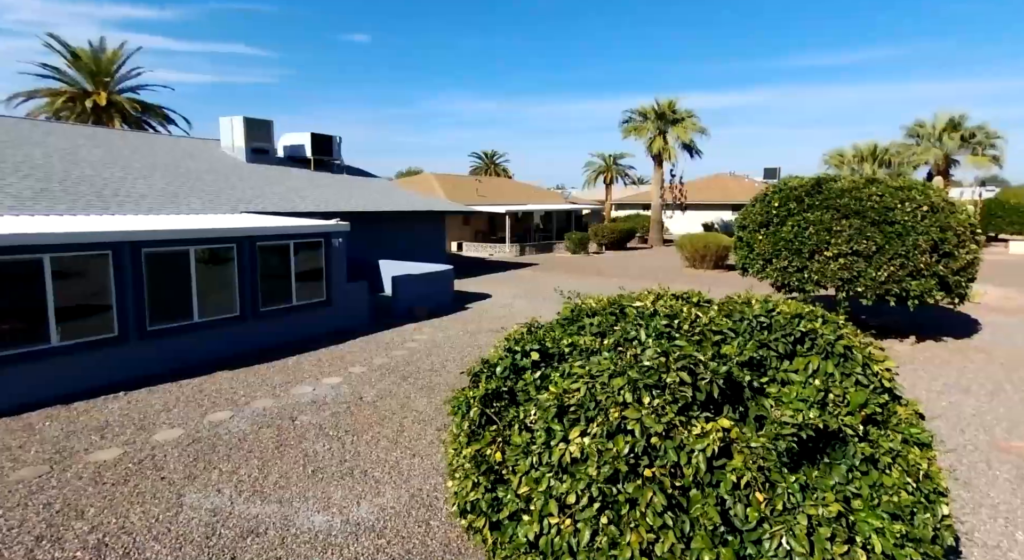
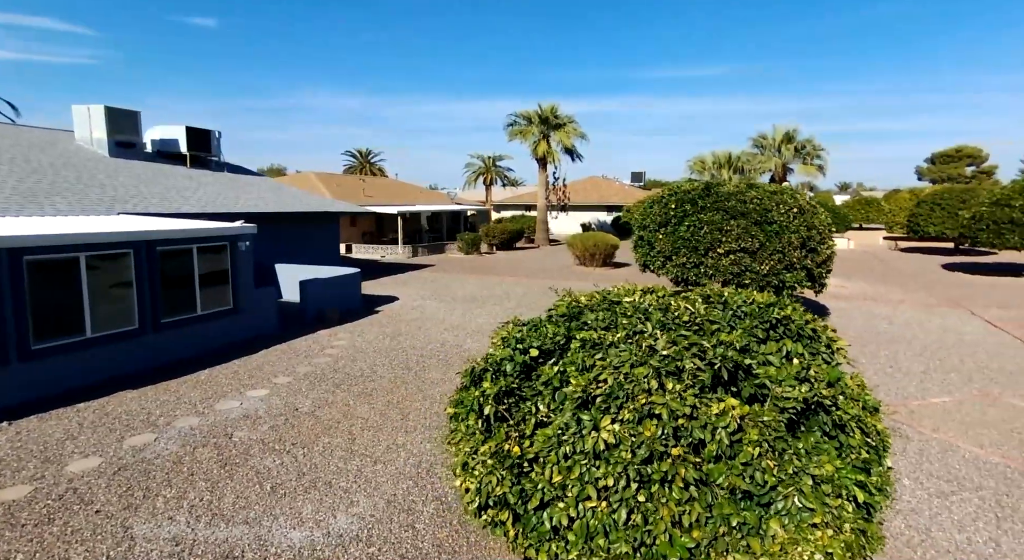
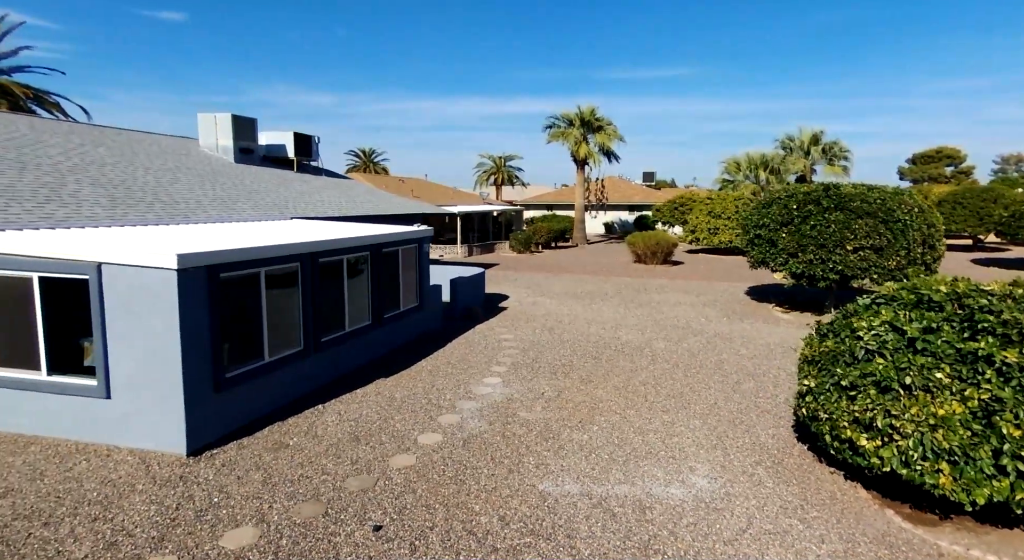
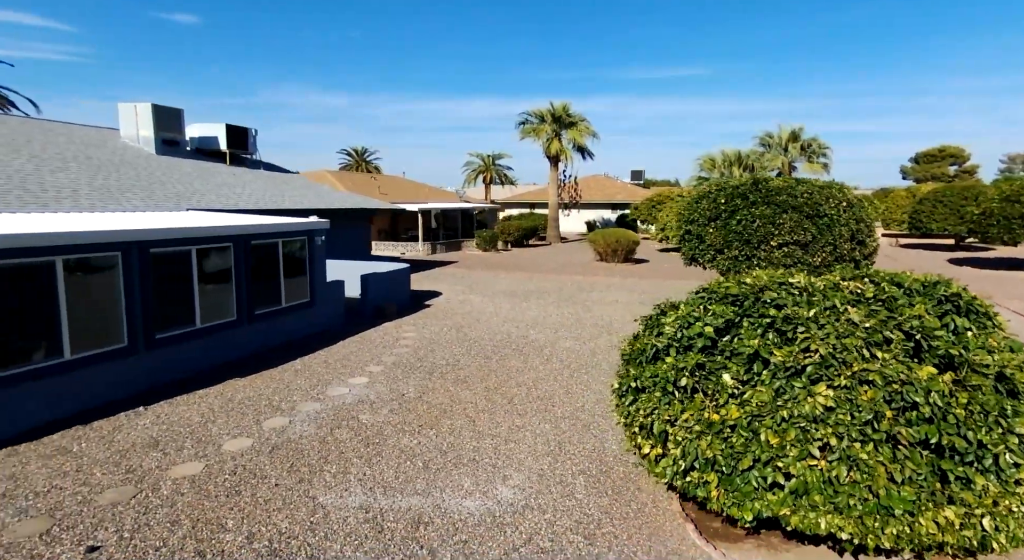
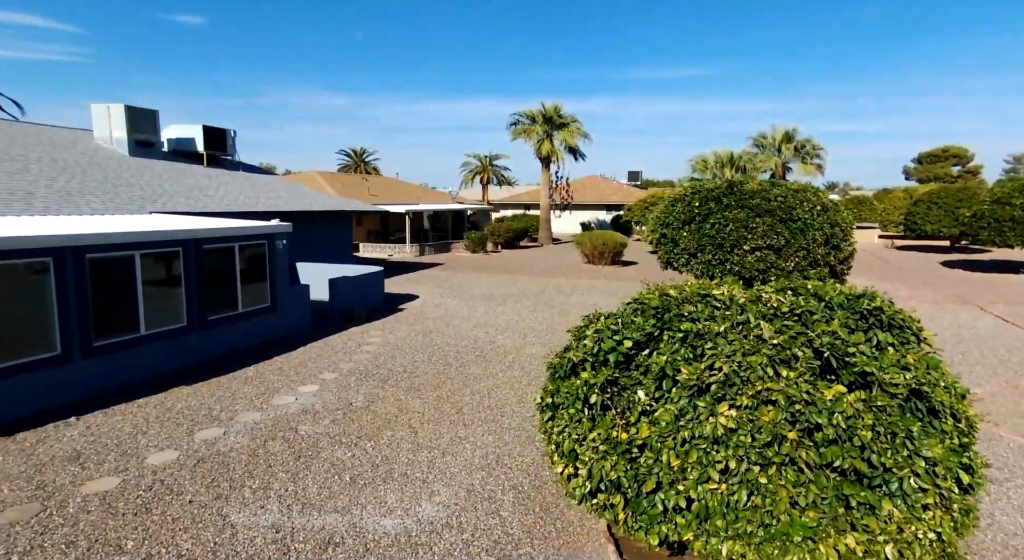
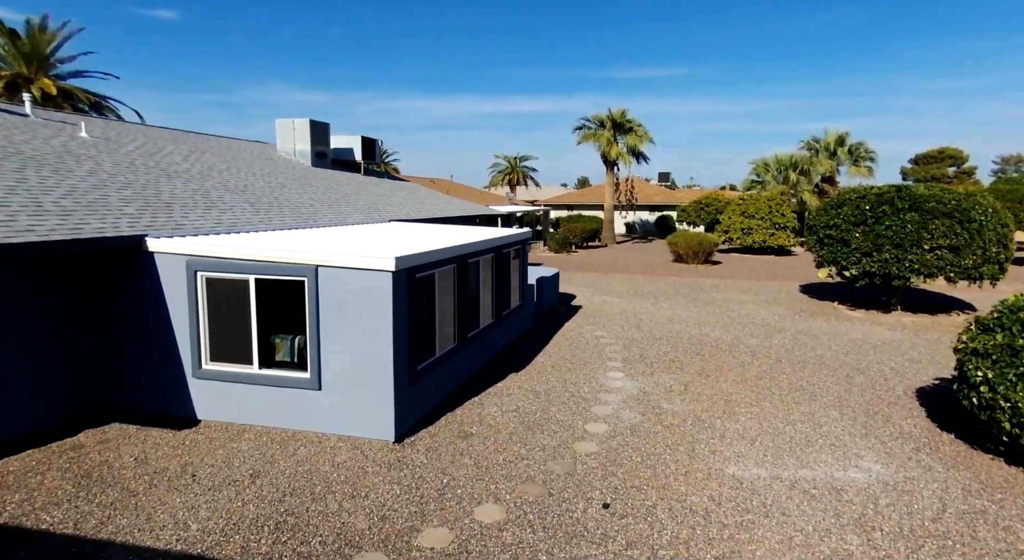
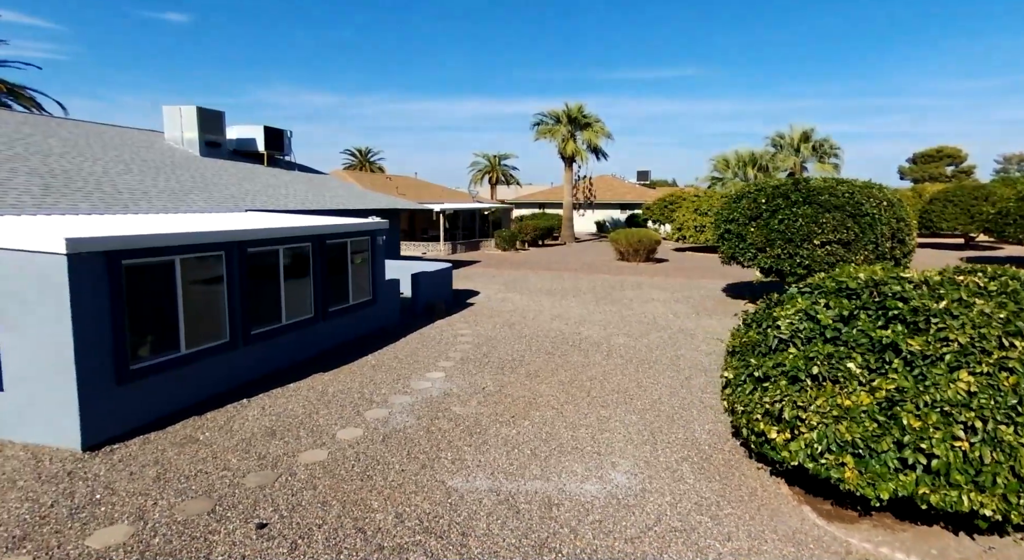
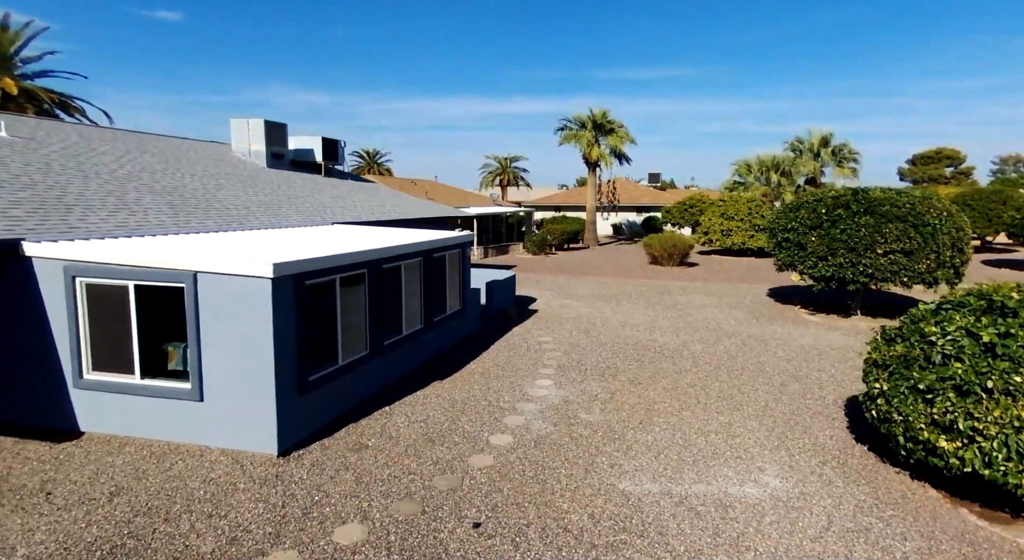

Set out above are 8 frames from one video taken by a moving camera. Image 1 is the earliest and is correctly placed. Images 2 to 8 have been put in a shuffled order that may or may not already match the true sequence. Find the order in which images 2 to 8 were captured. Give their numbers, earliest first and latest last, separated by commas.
2, 5, 4, 7, 3, 8, 6
